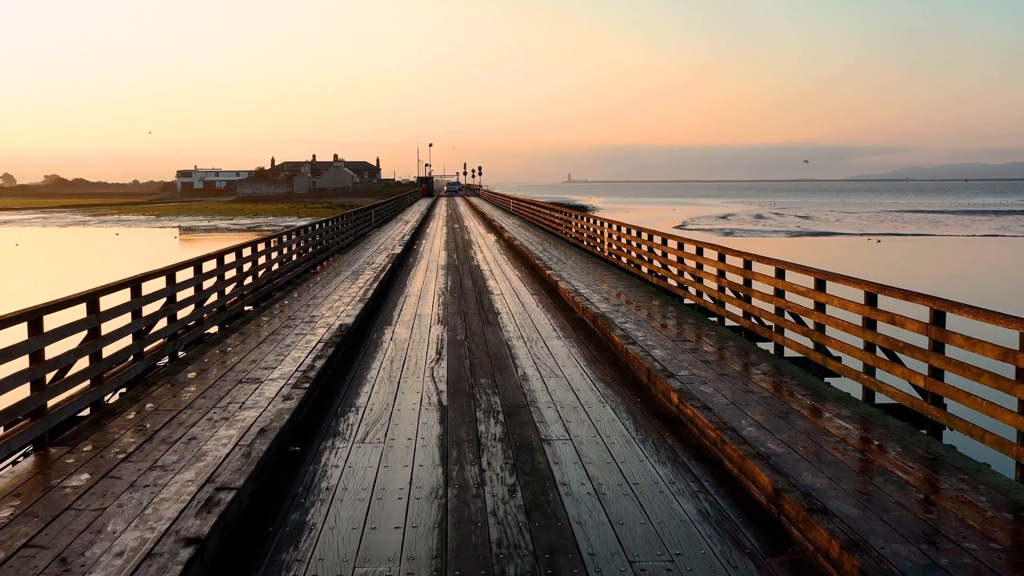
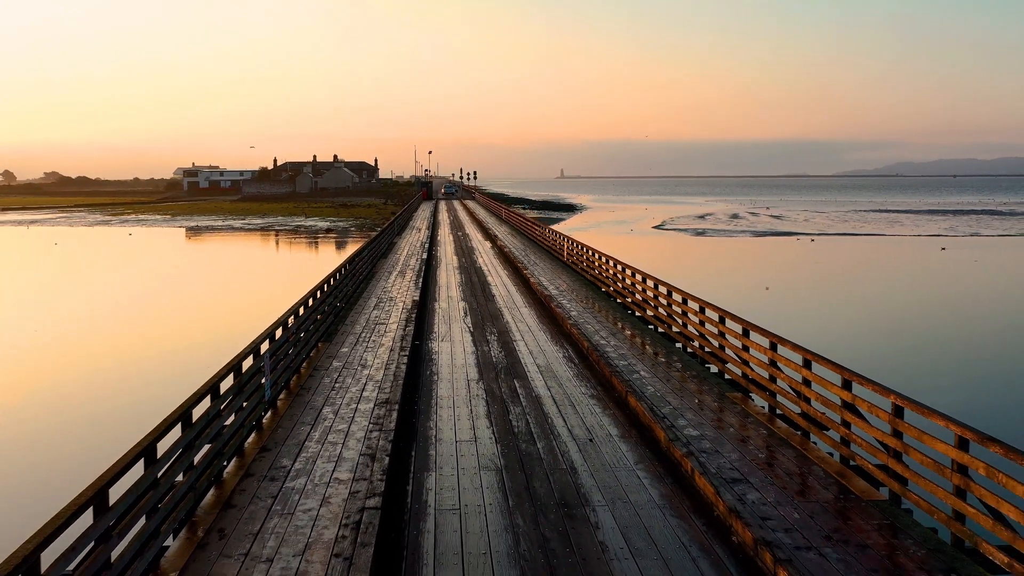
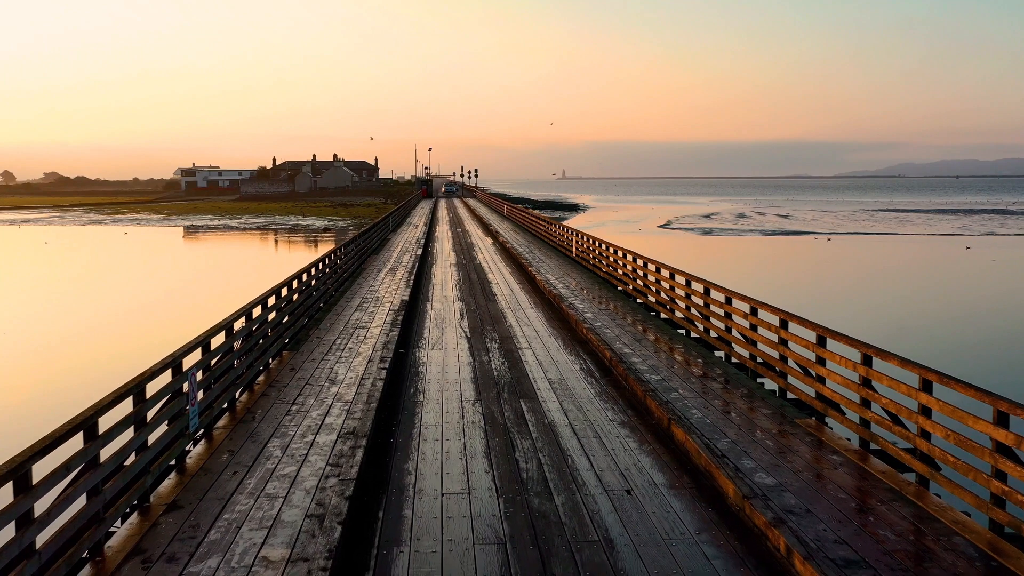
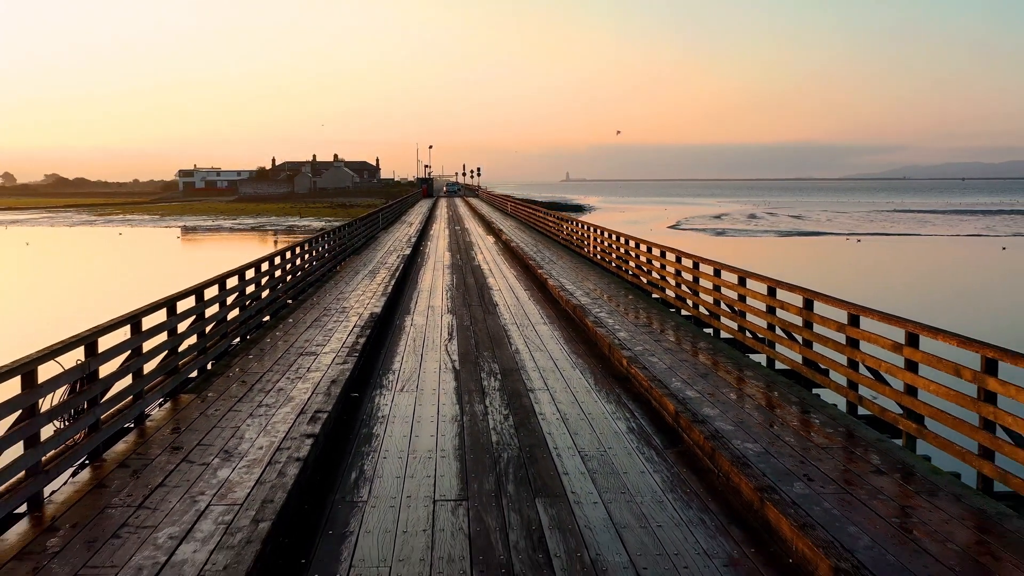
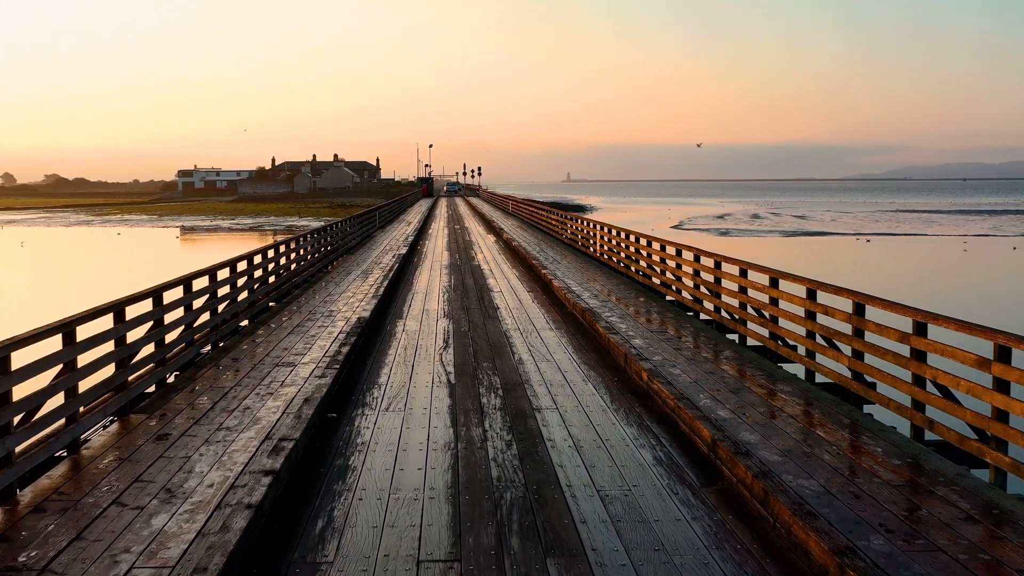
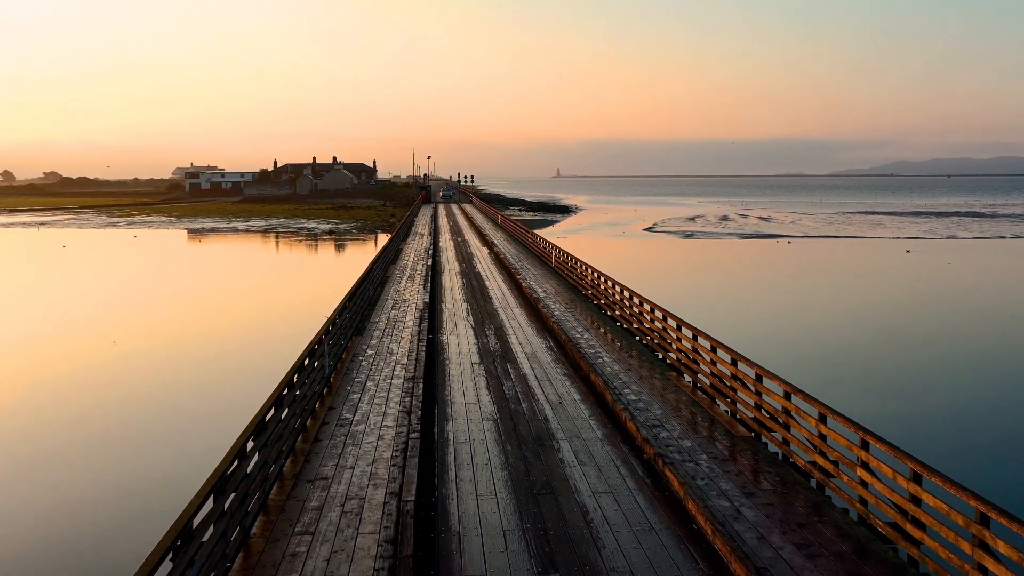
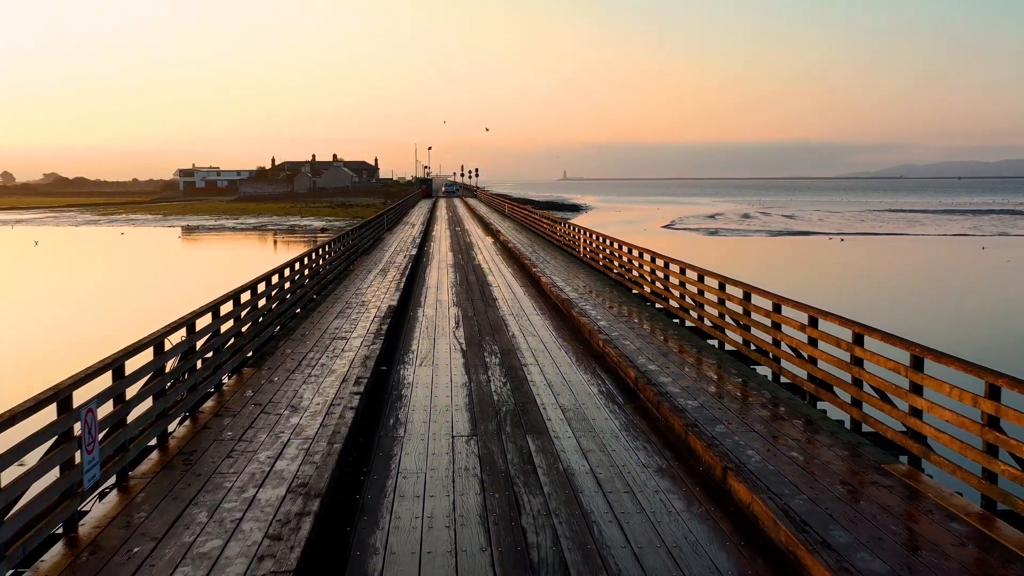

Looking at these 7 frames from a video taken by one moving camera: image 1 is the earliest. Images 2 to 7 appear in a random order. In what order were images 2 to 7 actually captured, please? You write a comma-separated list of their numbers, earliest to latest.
5, 4, 7, 3, 2, 6
